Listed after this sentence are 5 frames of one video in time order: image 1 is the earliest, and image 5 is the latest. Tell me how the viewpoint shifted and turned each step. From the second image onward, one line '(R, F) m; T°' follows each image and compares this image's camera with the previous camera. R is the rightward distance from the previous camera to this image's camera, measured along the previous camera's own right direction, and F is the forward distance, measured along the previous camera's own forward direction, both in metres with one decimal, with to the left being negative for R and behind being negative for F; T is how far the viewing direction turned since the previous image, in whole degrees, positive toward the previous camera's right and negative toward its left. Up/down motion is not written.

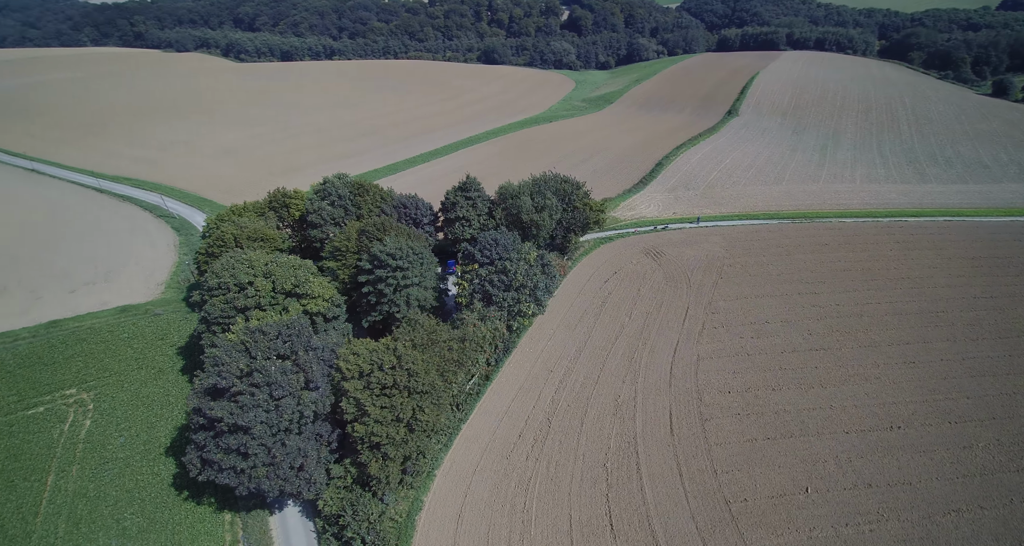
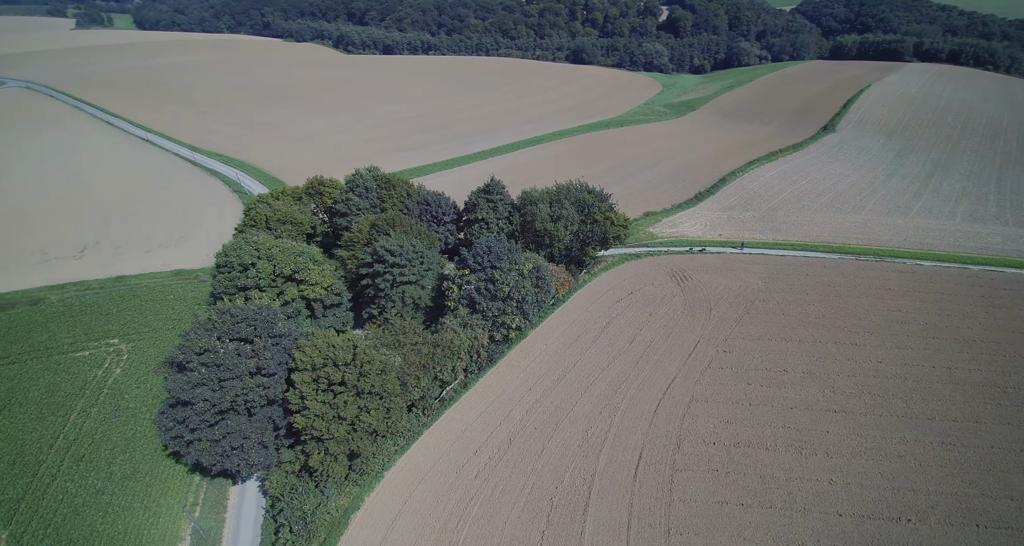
(+4.8, +1.3) m; -10°
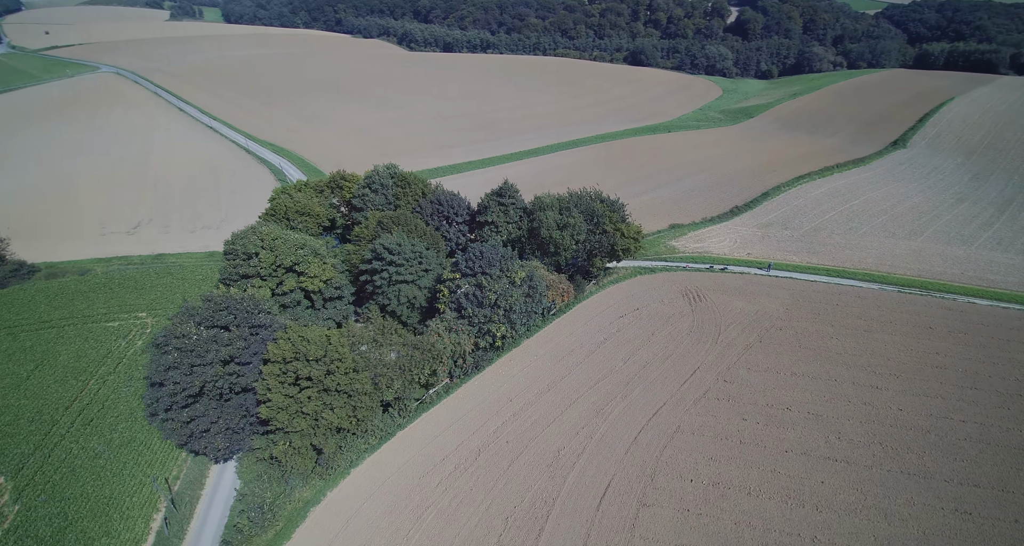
(+3.2, +0.8) m; -6°
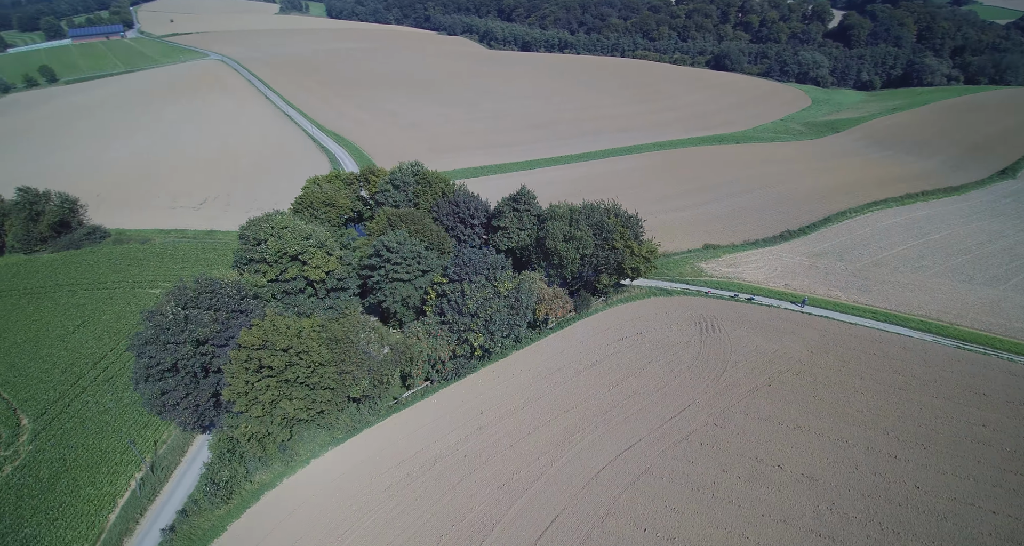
(+4.2, +1.1) m; -8°
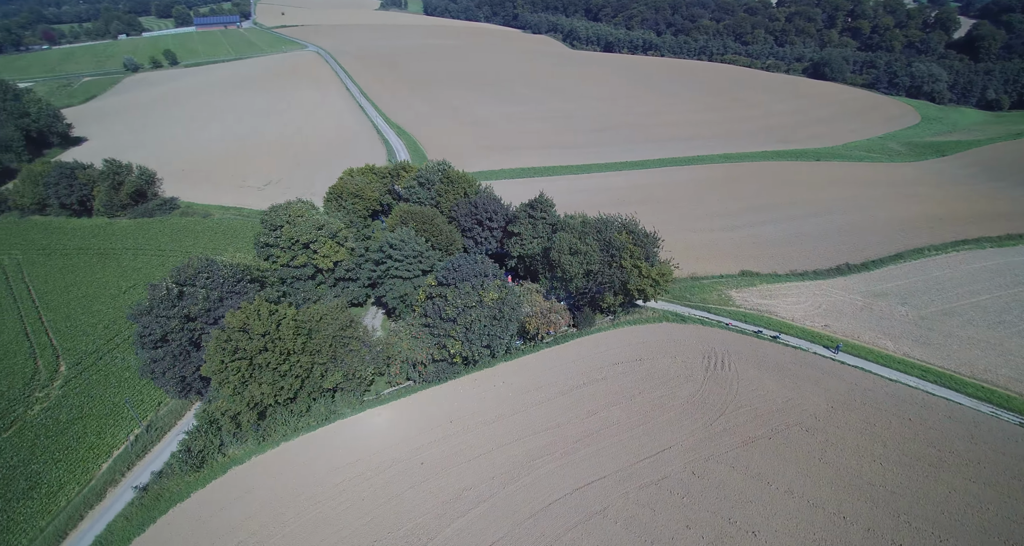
(+4.2, +1.2) m; -9°
